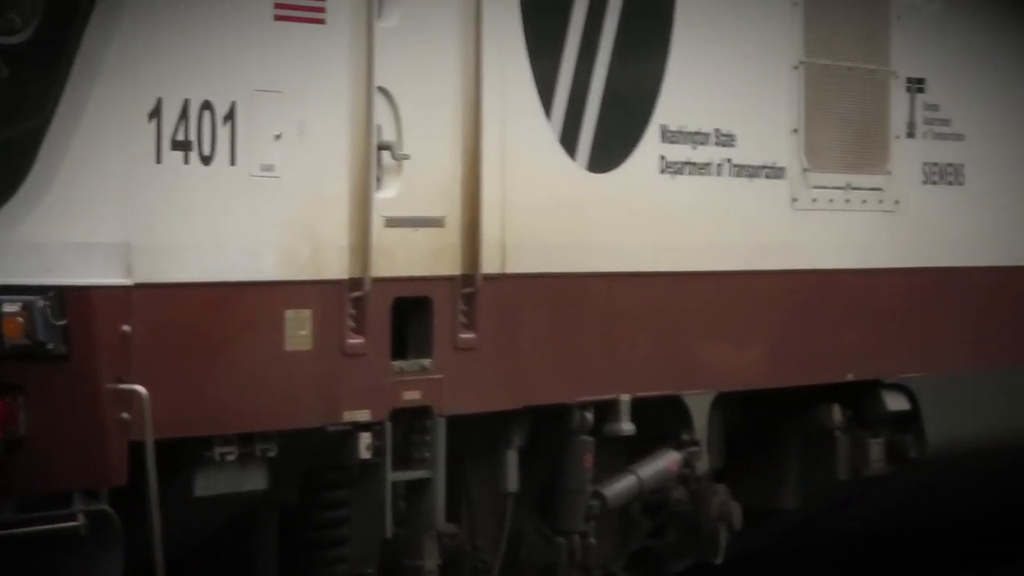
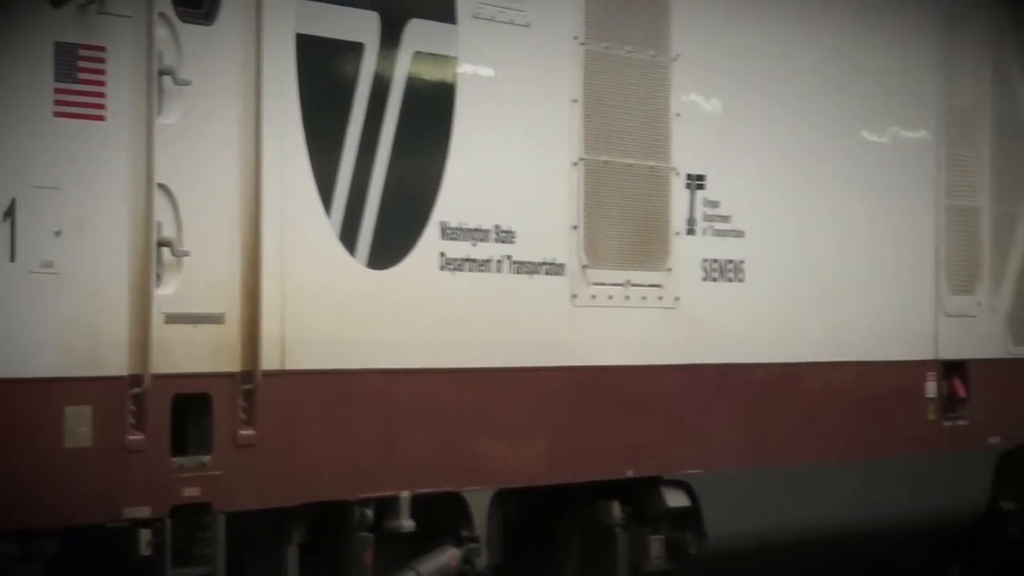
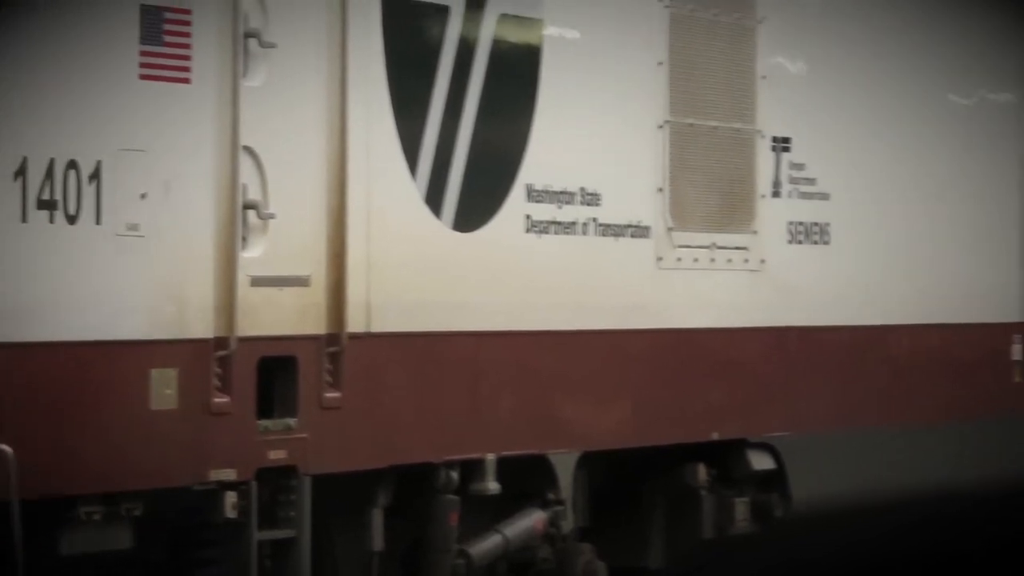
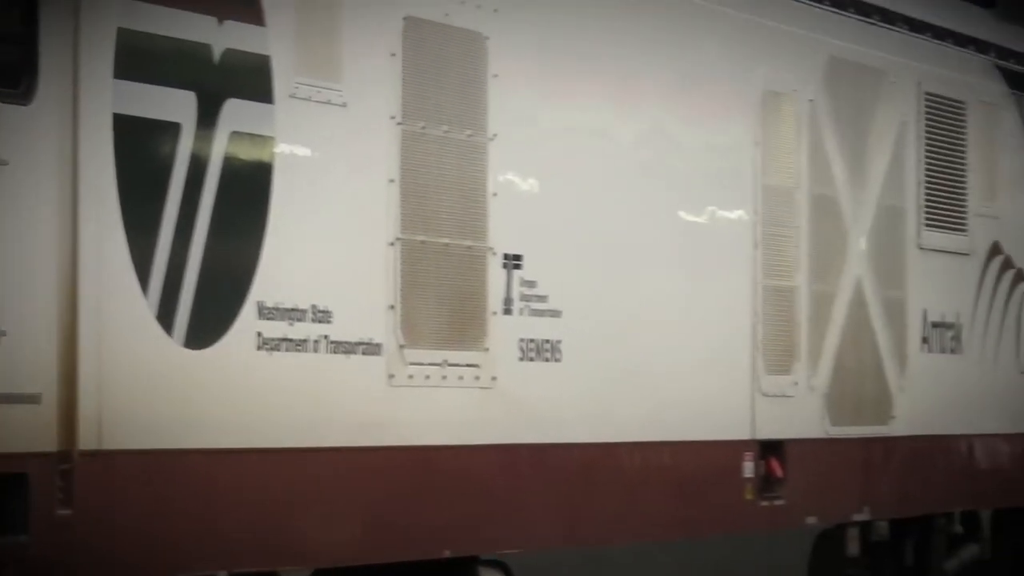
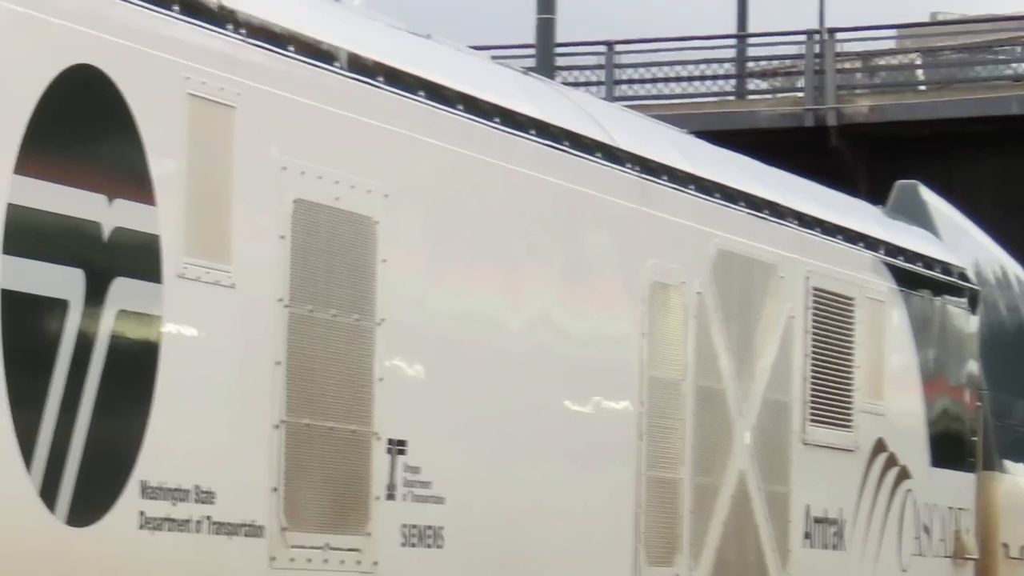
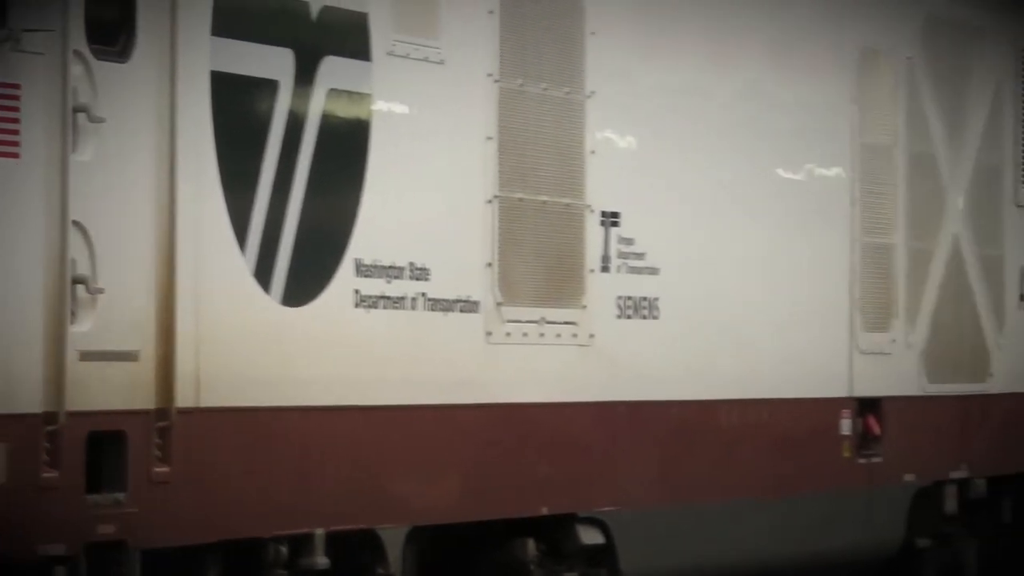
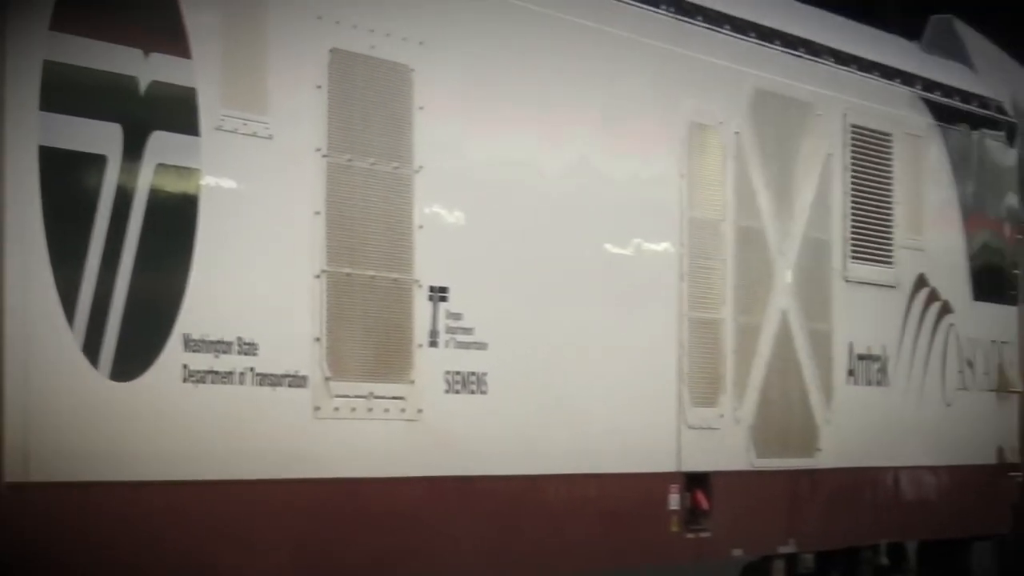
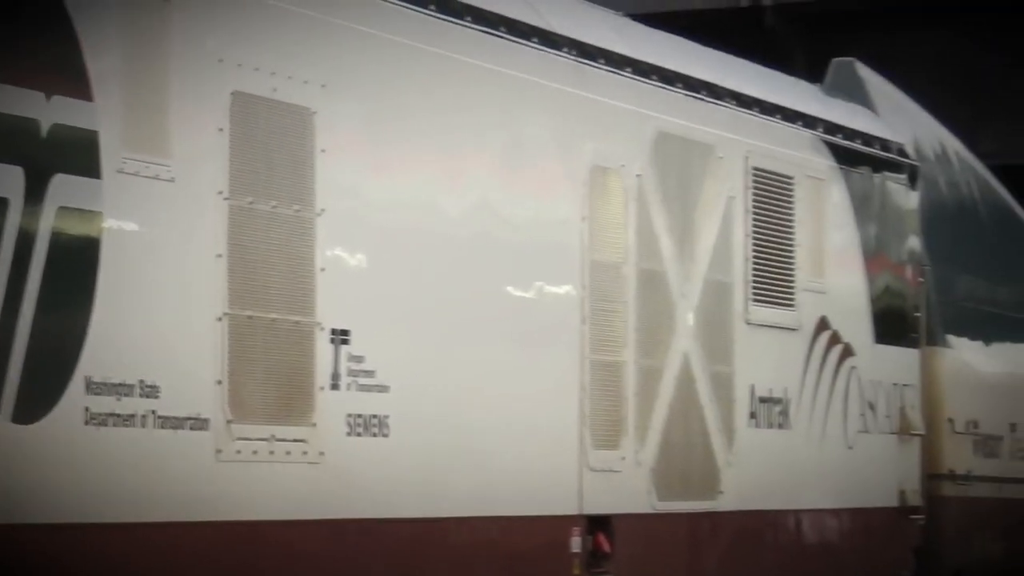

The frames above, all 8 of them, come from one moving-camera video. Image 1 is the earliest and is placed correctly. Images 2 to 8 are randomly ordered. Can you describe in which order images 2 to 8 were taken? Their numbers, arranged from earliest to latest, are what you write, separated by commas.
3, 2, 6, 4, 7, 8, 5
